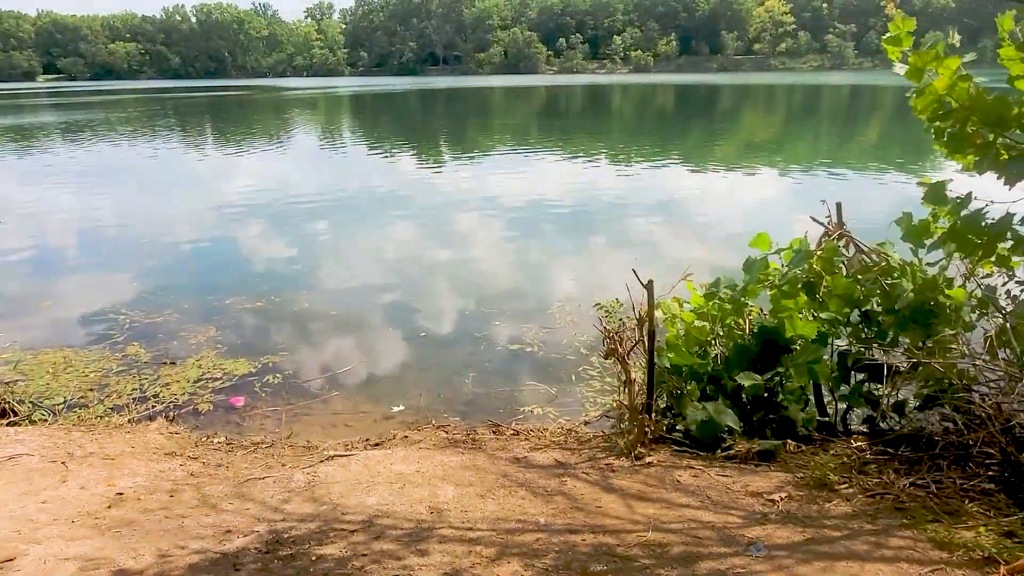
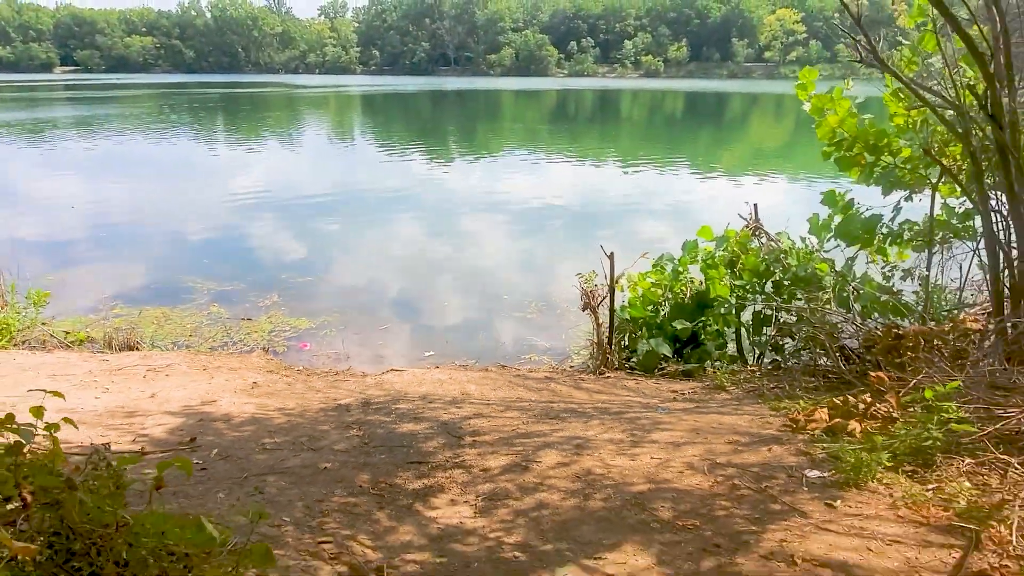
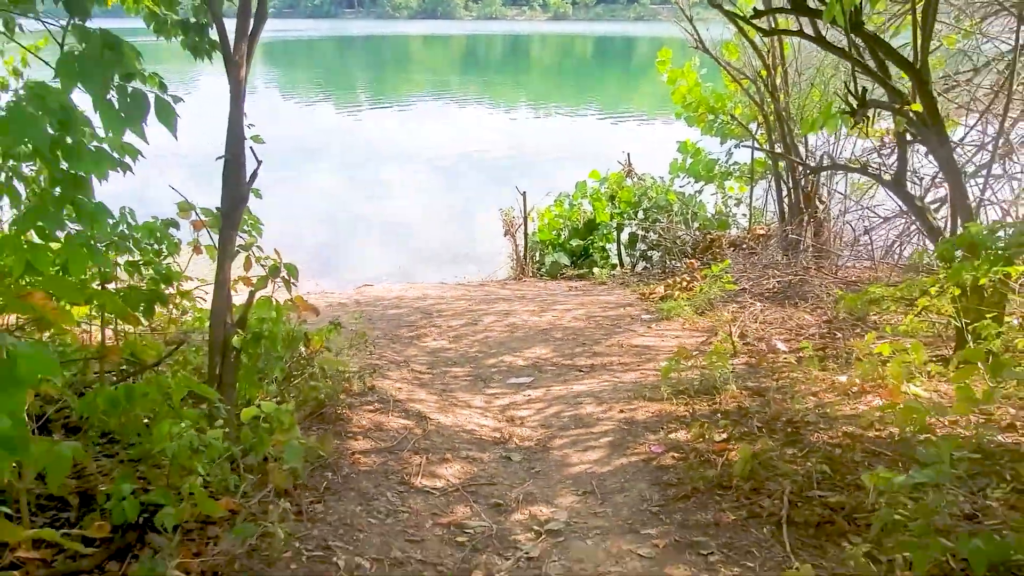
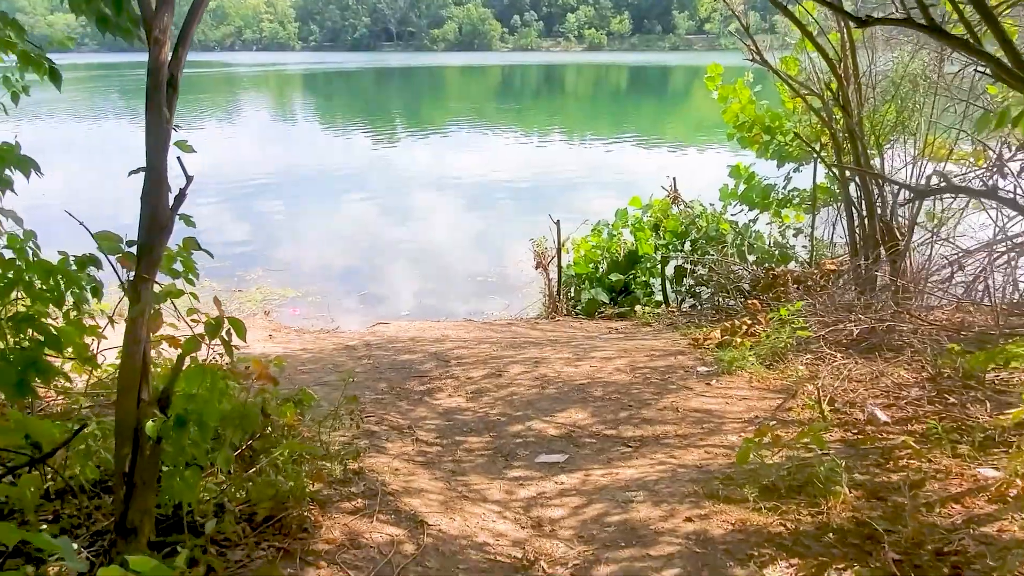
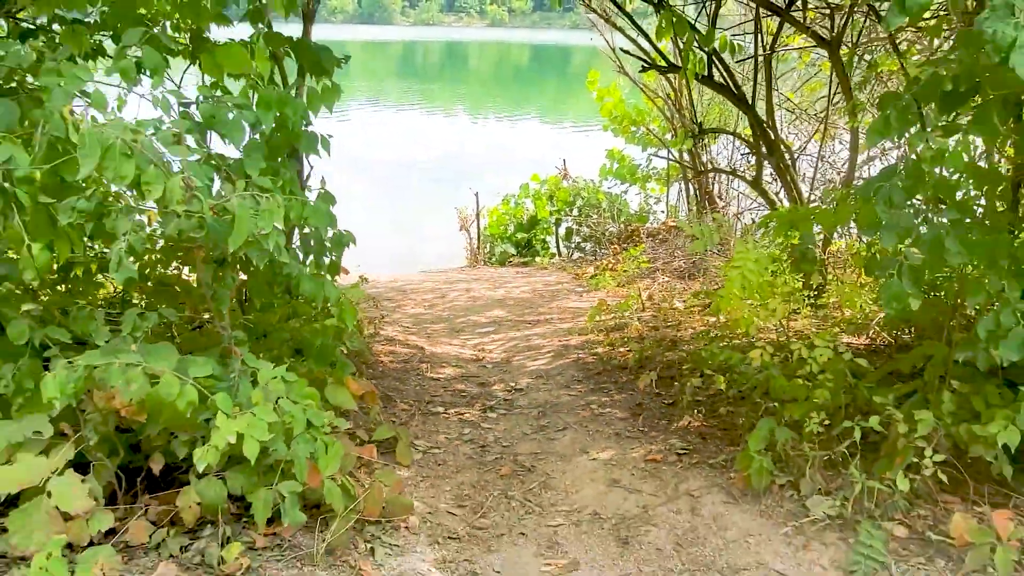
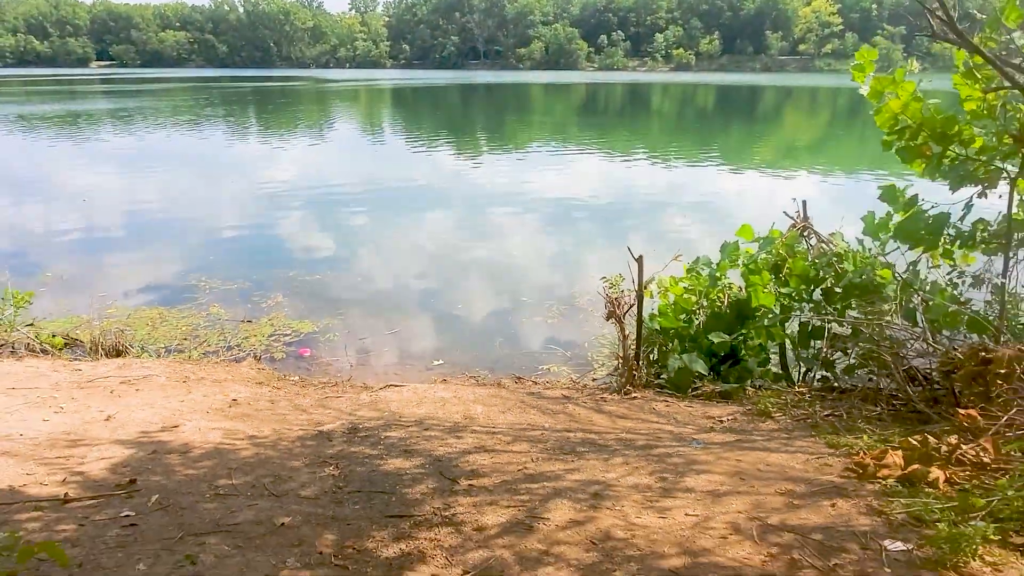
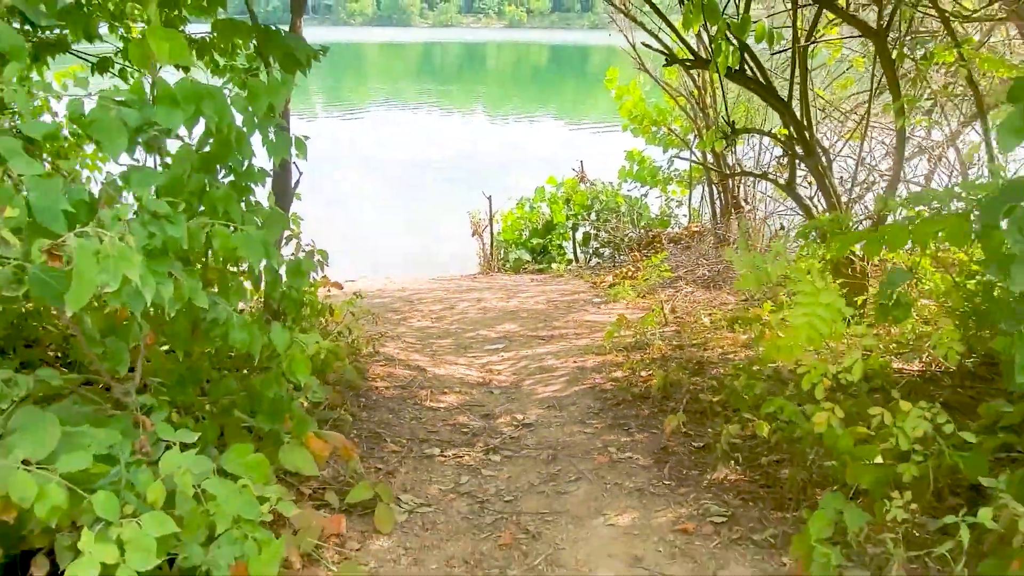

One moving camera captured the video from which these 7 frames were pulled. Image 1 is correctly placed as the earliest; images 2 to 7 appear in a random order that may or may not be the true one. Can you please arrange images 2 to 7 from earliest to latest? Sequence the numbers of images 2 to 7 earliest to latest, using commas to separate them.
6, 2, 4, 3, 7, 5
